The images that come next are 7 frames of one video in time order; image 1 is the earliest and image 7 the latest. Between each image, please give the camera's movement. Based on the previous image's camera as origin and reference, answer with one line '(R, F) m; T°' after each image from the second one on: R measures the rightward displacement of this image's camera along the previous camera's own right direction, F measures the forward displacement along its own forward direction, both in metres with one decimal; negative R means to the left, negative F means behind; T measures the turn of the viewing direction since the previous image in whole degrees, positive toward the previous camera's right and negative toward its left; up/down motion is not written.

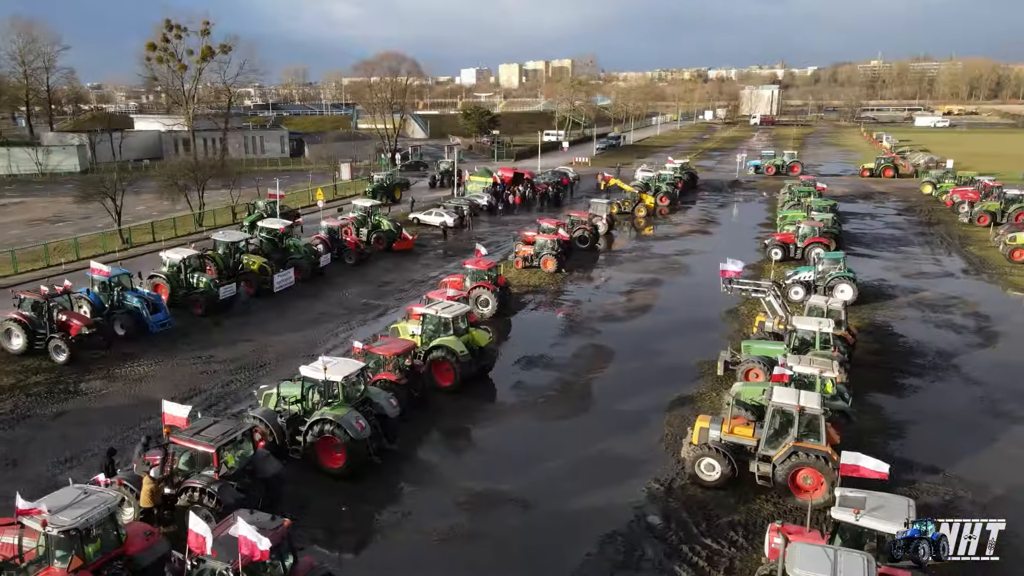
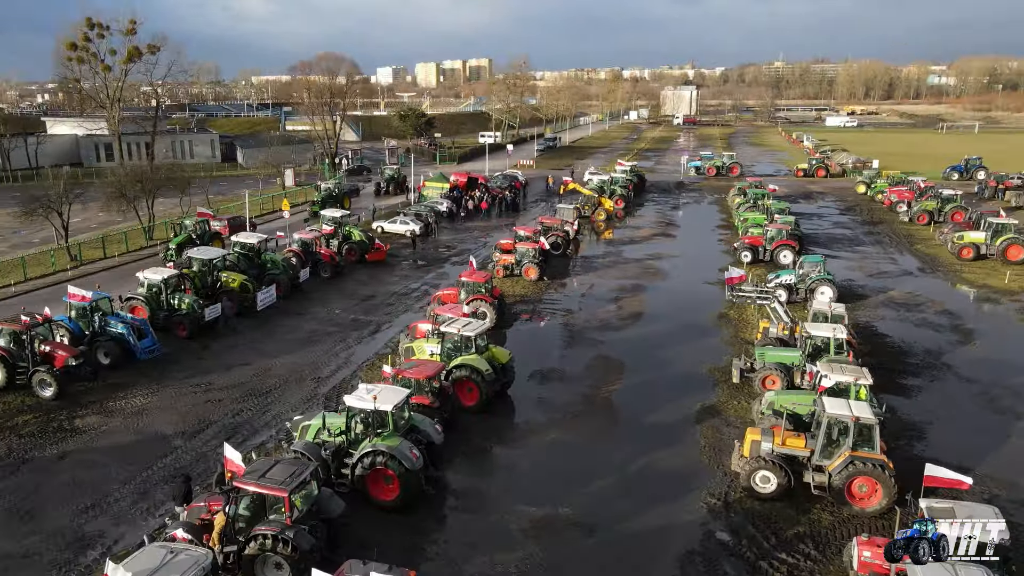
(-2.1, +0.3) m; +6°
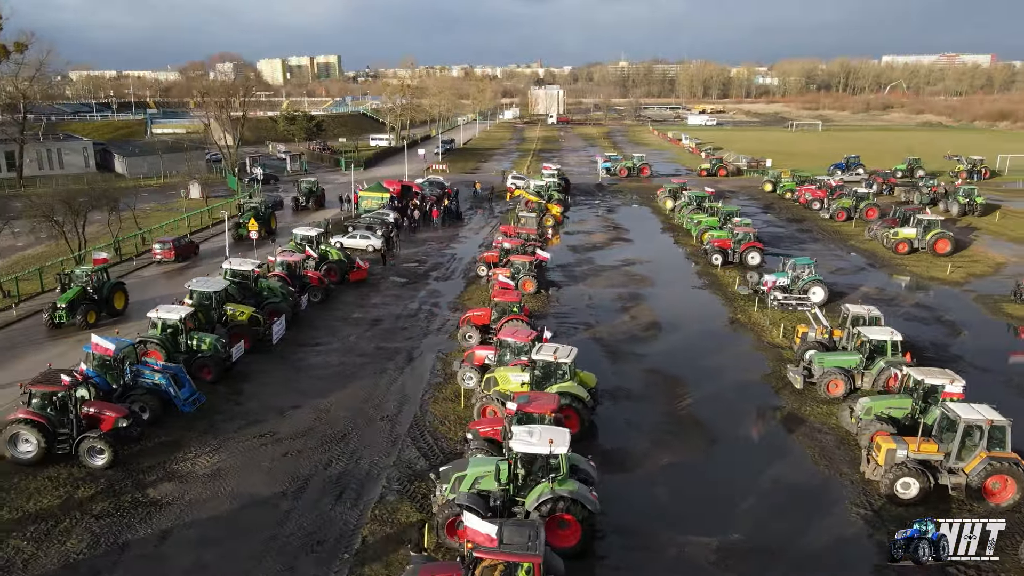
(-4.7, +0.8) m; +11°
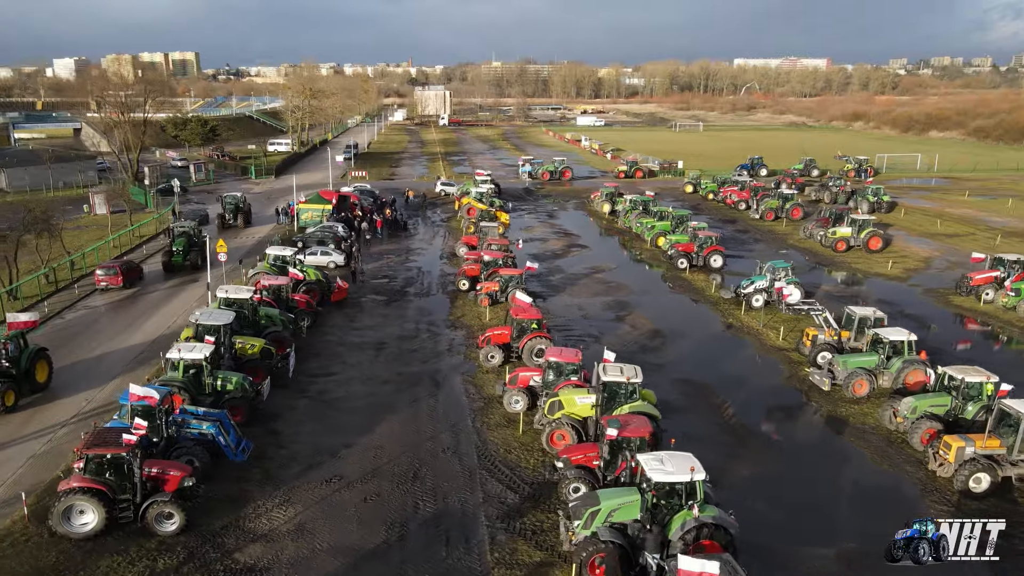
(-3.8, +0.6) m; +9°
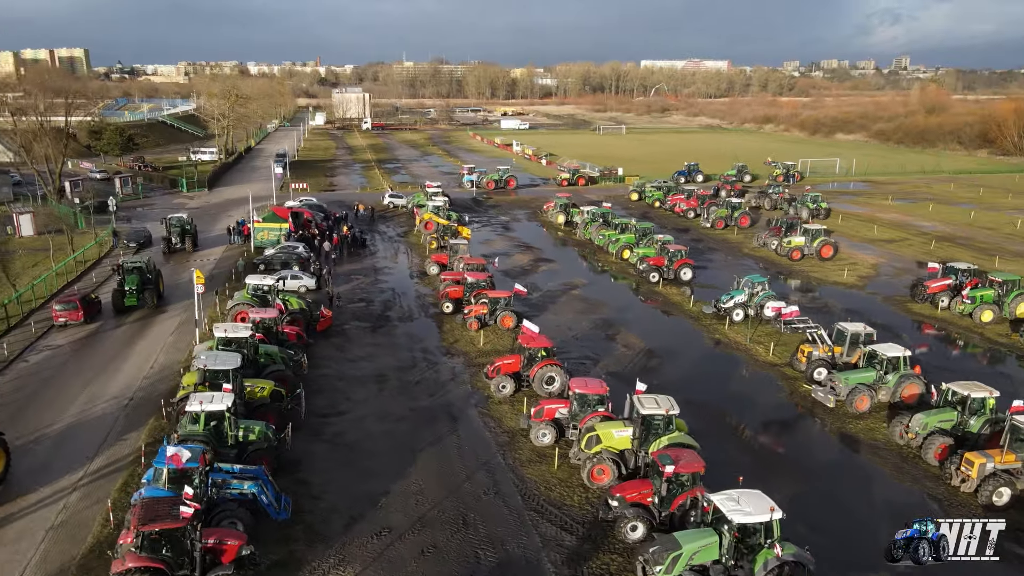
(-2.4, +0.3) m; +6°
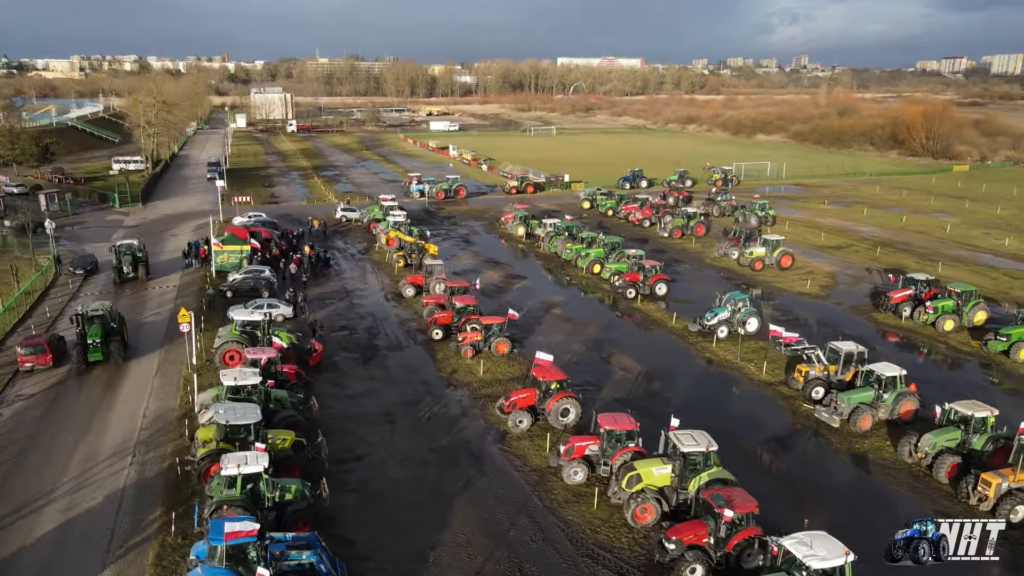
(-2.4, +0.2) m; +6°
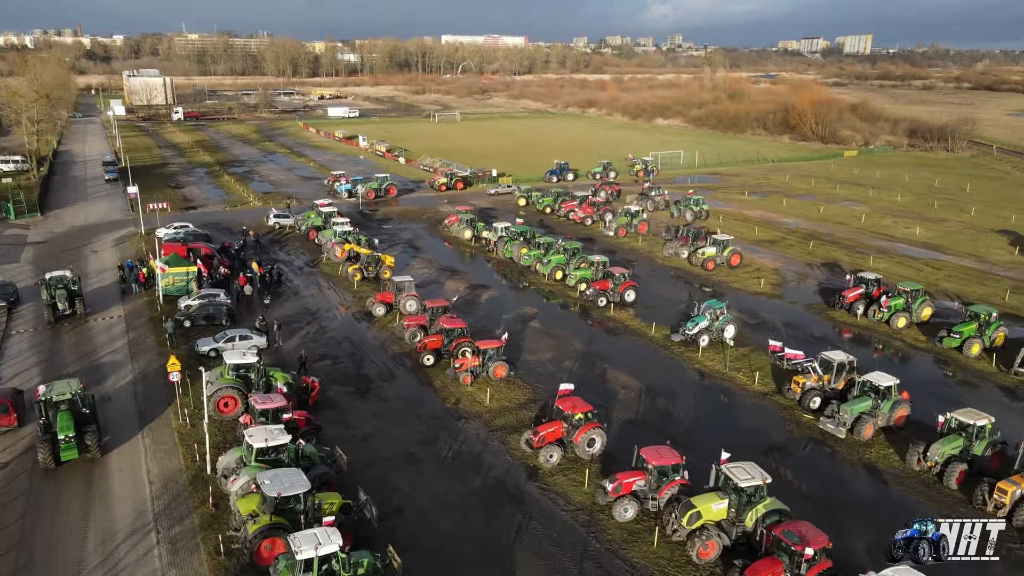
(-3.4, +0.6) m; +8°
